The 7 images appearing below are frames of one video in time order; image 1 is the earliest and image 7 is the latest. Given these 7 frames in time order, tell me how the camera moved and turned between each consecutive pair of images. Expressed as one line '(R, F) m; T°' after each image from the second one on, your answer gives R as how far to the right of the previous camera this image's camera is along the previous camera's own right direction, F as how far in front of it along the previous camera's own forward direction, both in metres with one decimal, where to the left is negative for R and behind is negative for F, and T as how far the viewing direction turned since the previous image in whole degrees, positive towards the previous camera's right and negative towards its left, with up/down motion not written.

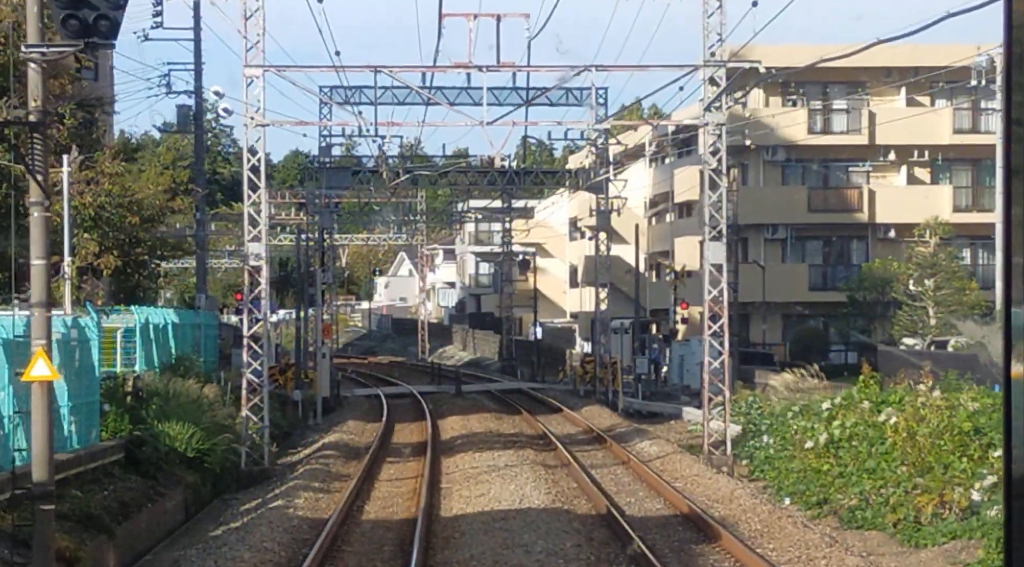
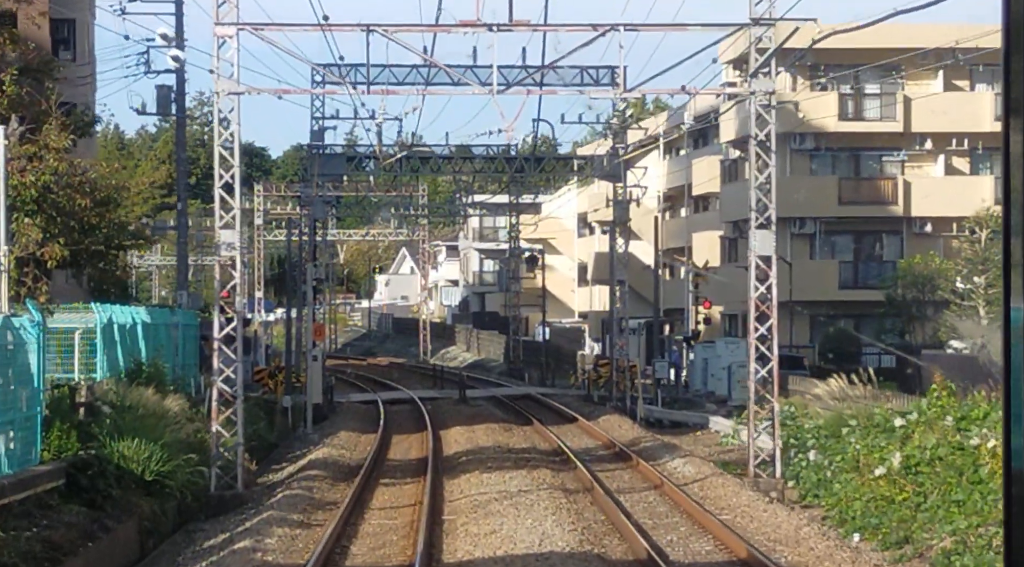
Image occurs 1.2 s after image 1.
(-0.1, +2.7) m; 0°
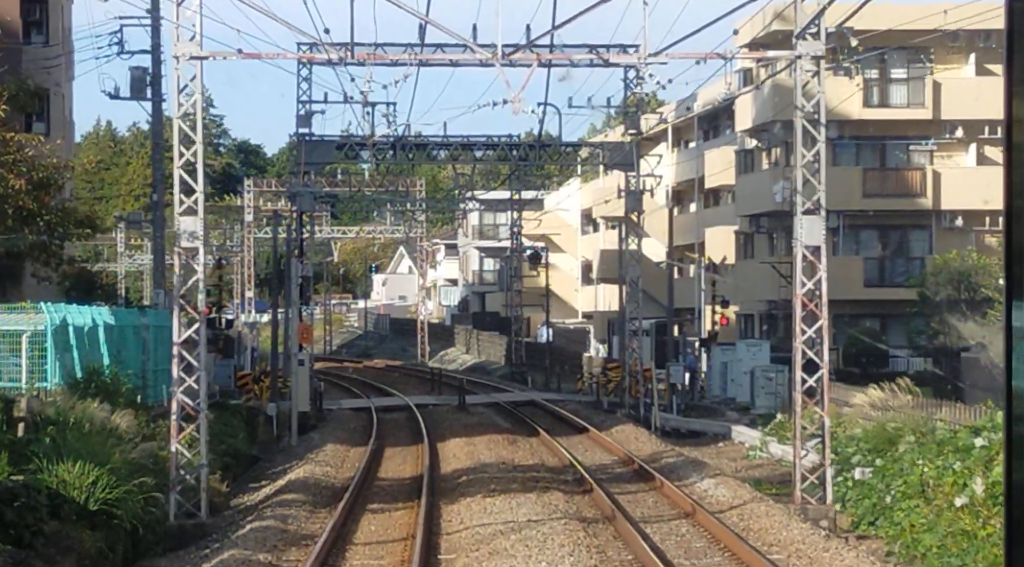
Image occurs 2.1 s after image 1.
(-0.1, +2.3) m; 0°
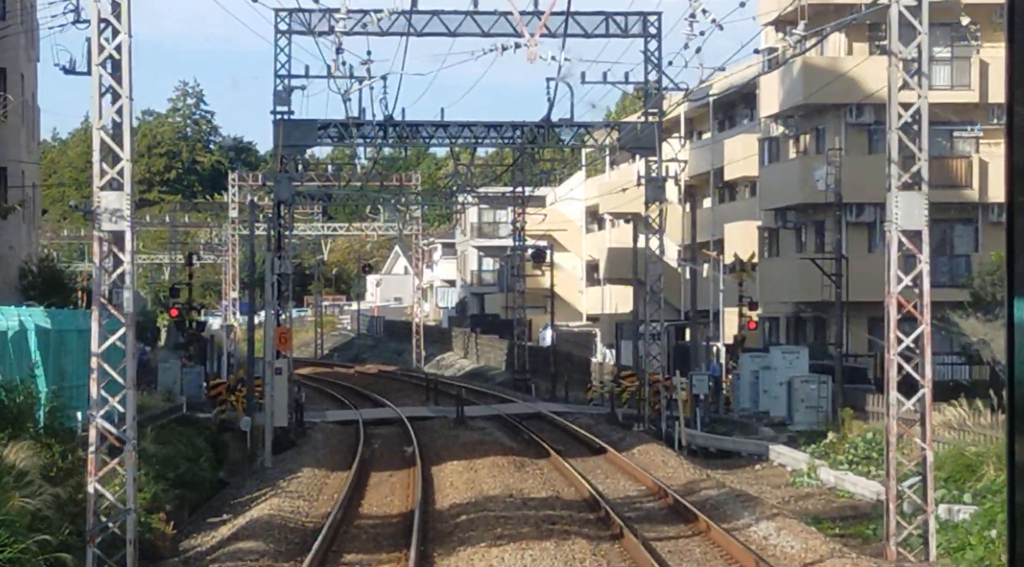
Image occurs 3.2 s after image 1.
(-0.1, +3.2) m; 0°
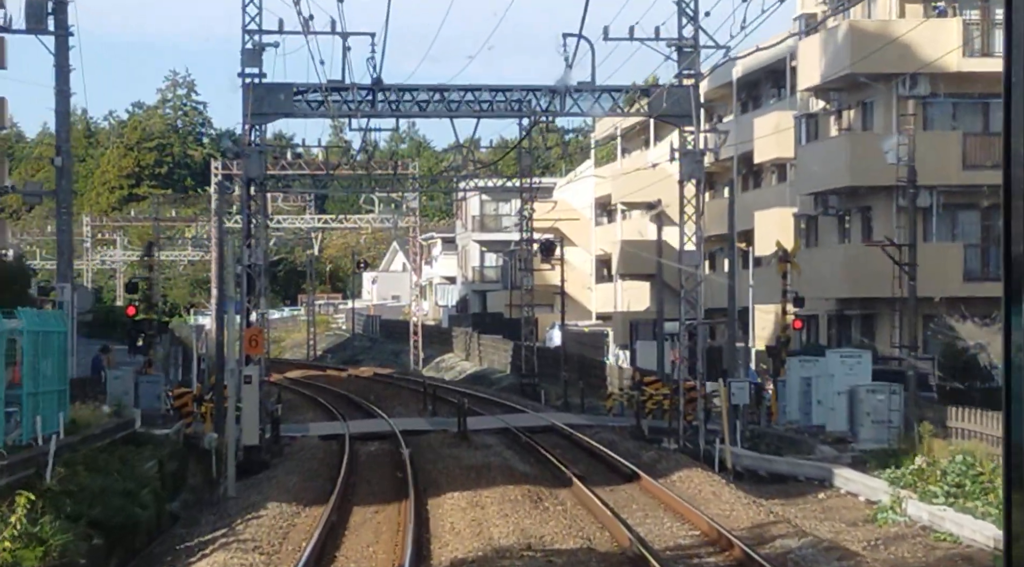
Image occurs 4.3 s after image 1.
(-0.1, +3.6) m; 0°
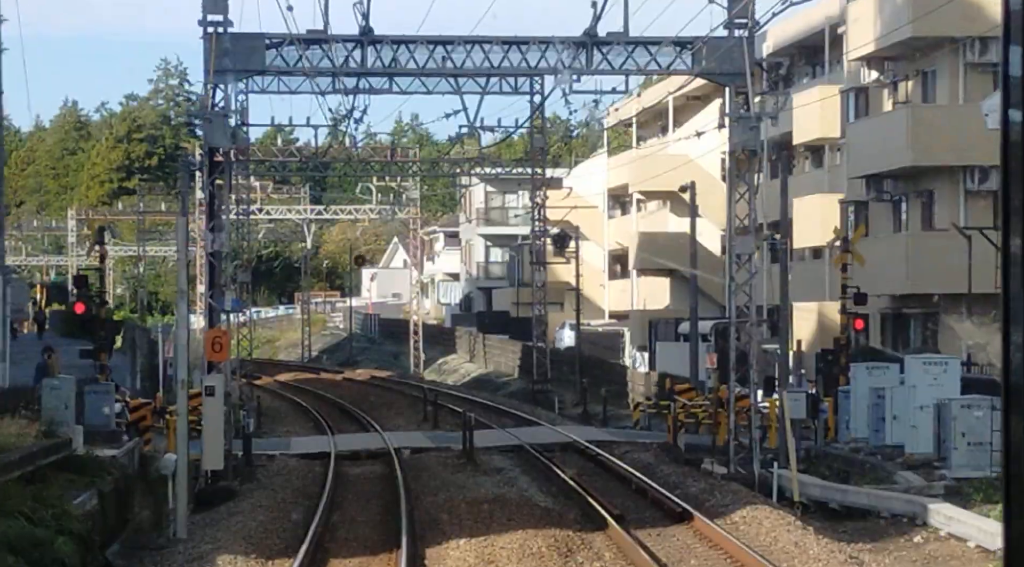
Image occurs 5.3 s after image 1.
(-0.2, +3.5) m; 0°
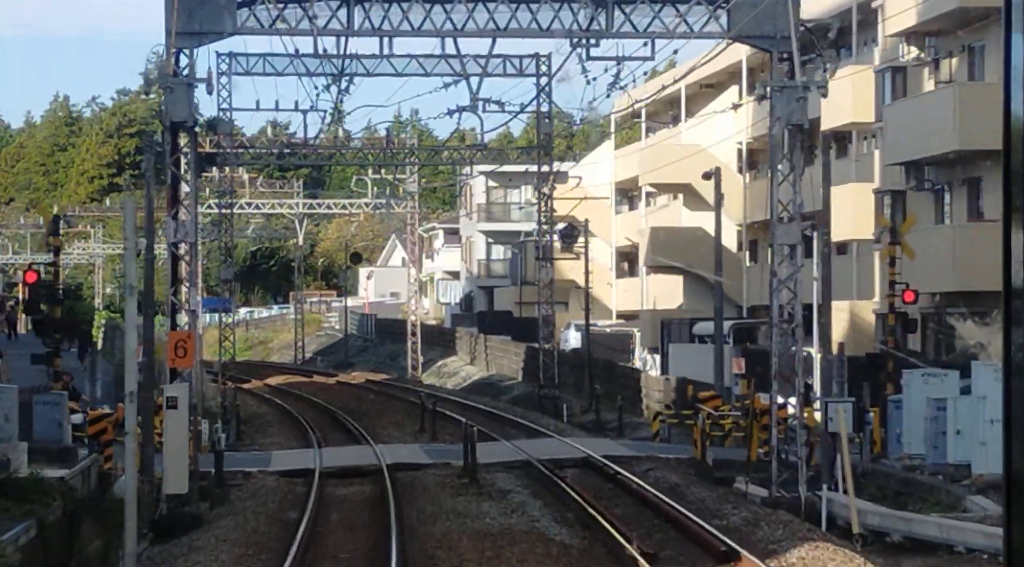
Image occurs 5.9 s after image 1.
(-0.1, +2.3) m; 0°
